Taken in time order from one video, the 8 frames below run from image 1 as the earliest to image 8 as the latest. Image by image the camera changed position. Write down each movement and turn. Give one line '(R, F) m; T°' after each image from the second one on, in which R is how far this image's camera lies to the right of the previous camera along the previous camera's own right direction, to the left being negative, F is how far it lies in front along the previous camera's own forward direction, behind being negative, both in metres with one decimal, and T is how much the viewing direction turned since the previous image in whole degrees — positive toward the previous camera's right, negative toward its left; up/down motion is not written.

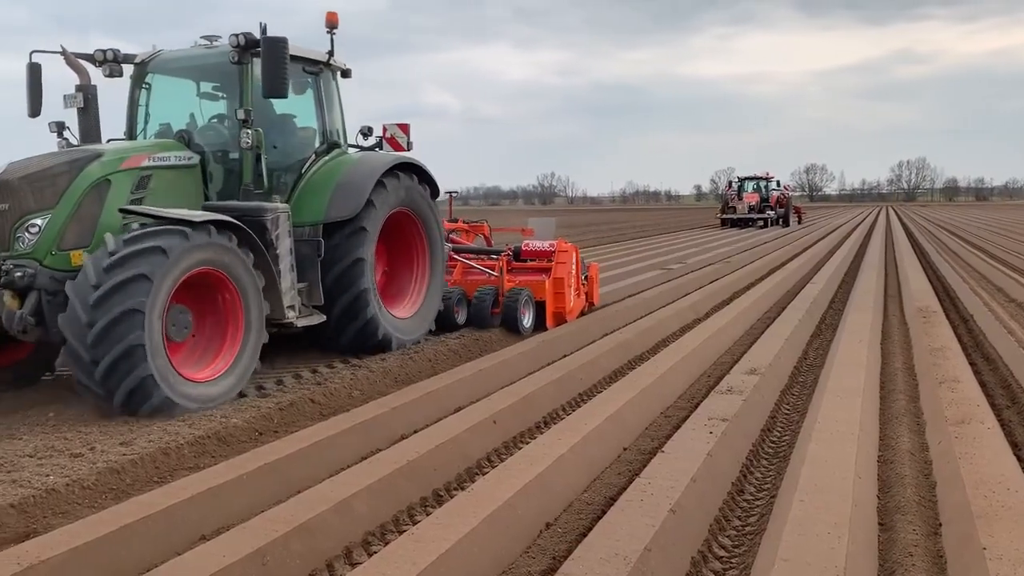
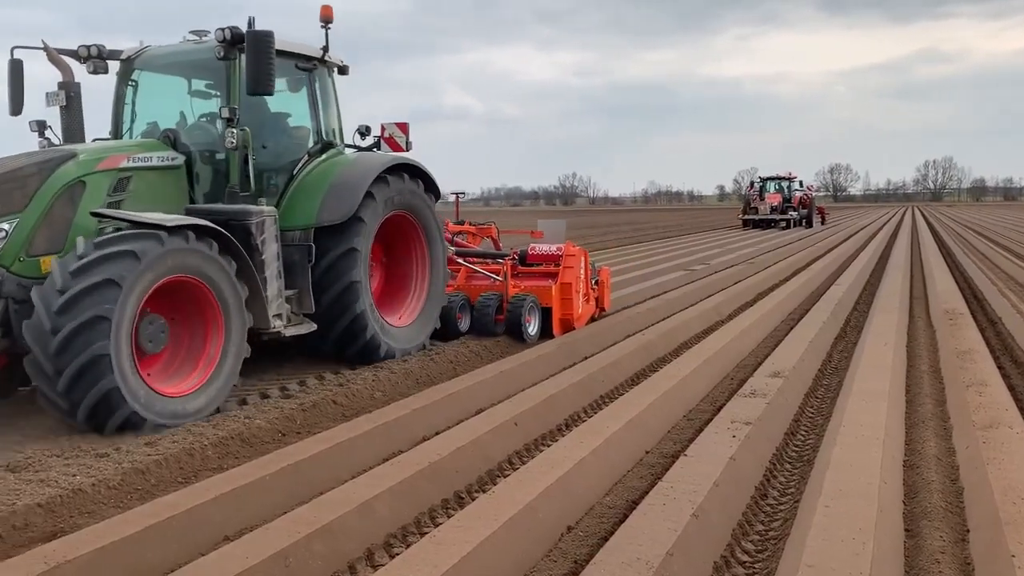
(+0.1, +0.2) m; -1°
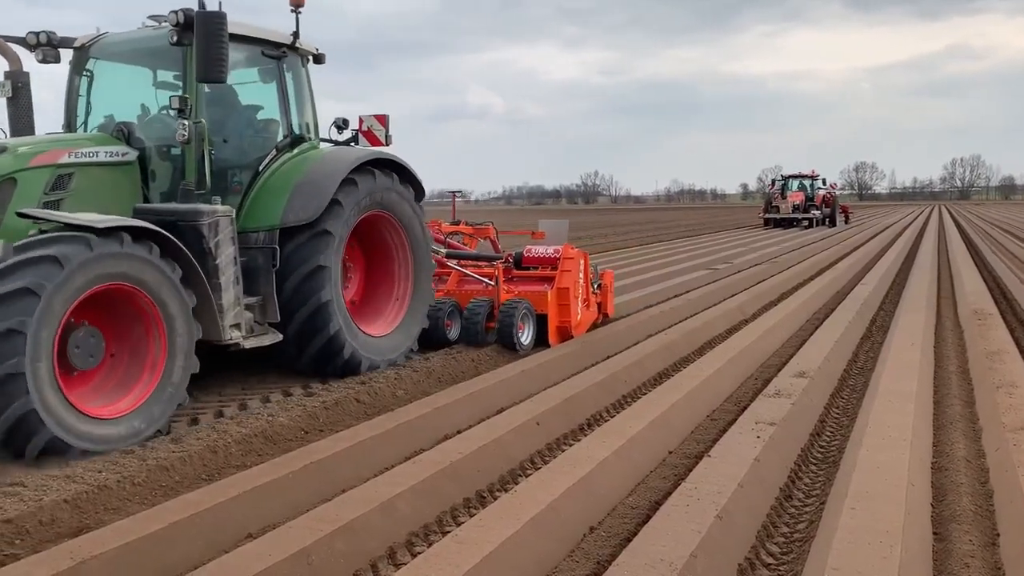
(+0.2, +0.4) m; -2°
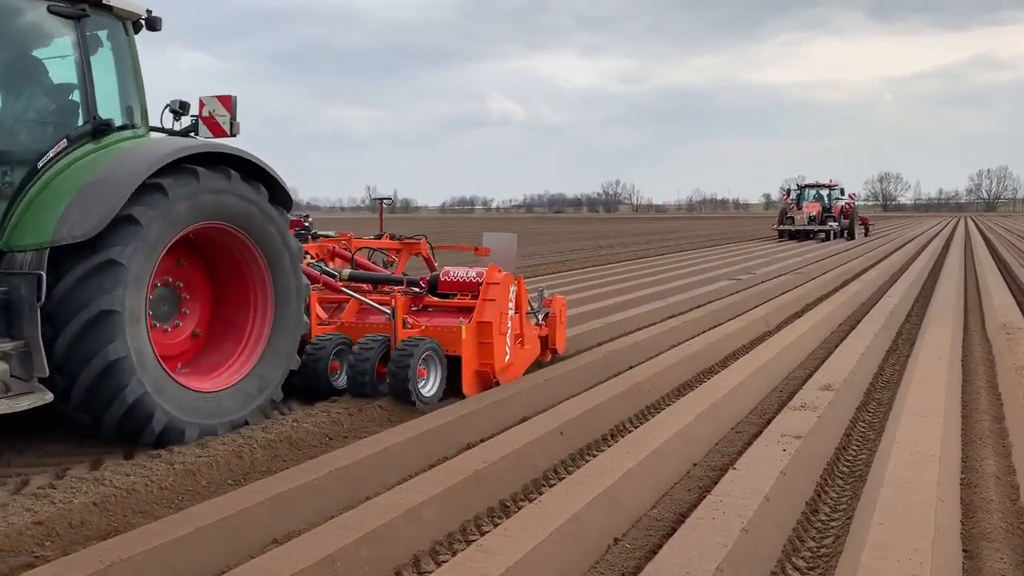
(+0.5, +1.0) m; -1°
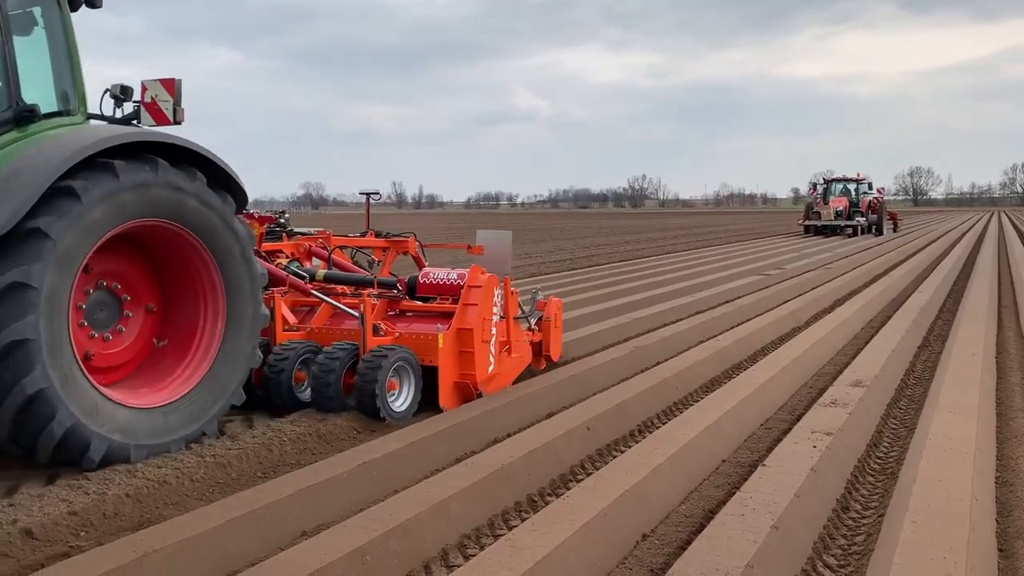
(+0.2, +0.3) m; -2°
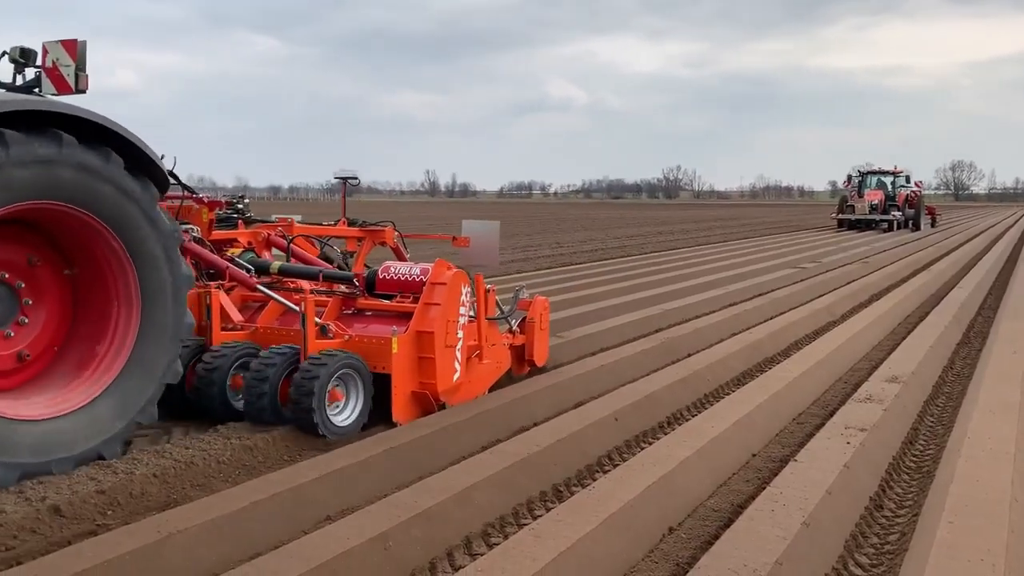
(+0.2, +0.4) m; -2°
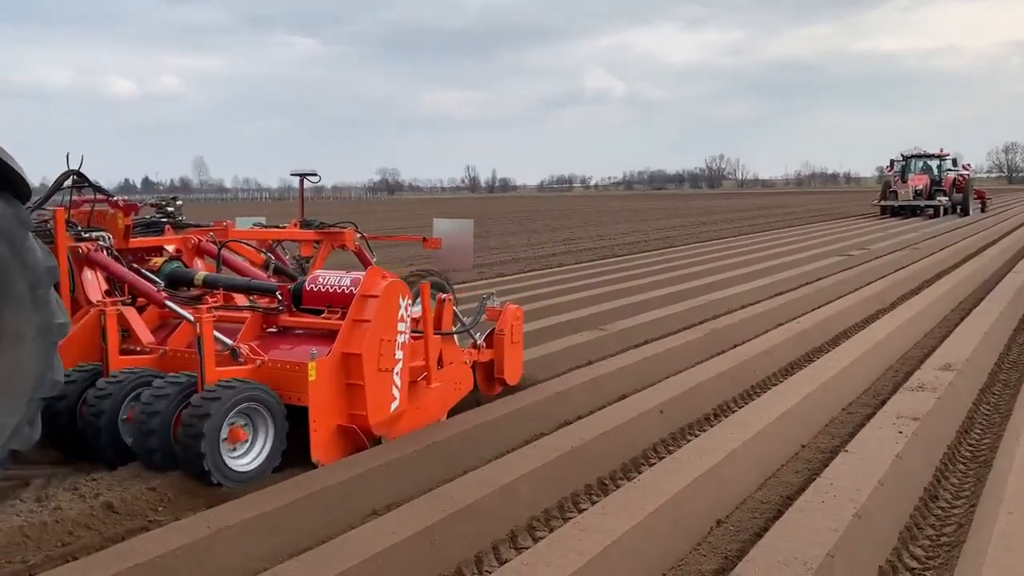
(+0.3, +0.5) m; -3°
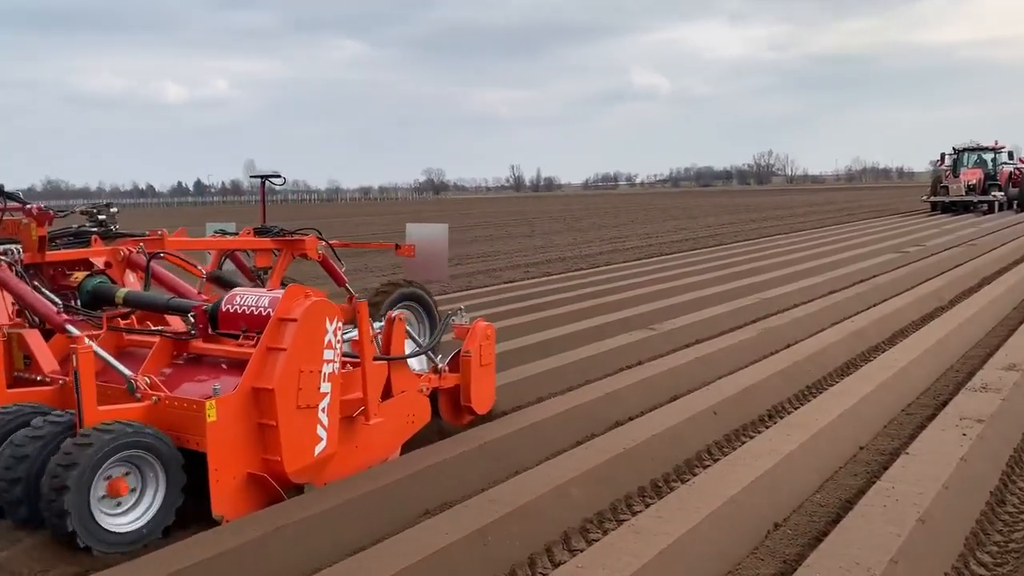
(+0.3, +0.4) m; -3°
